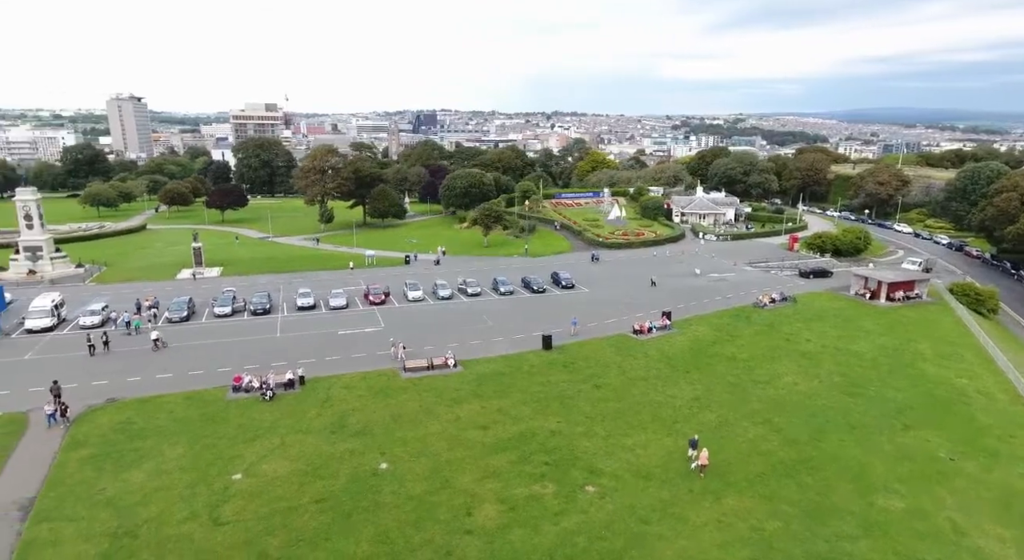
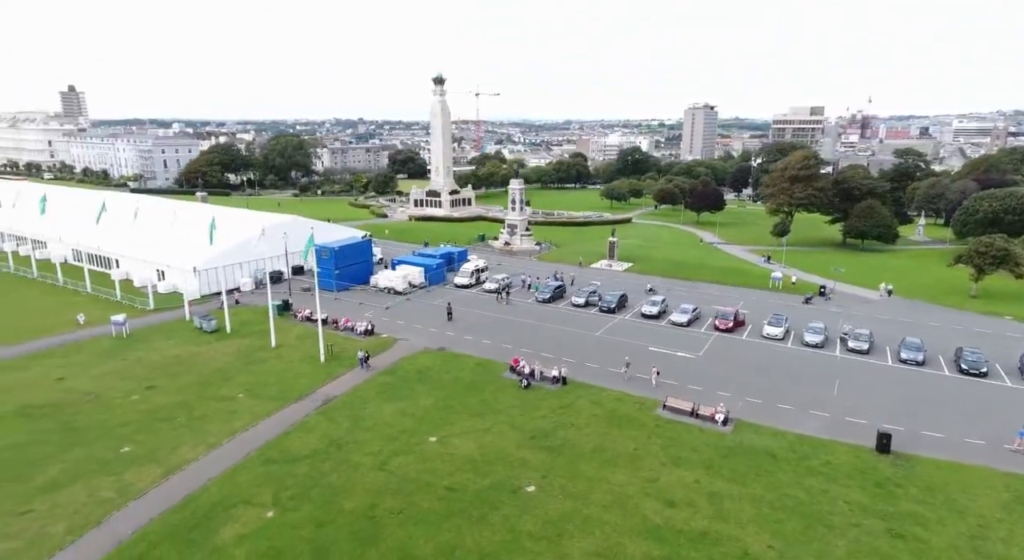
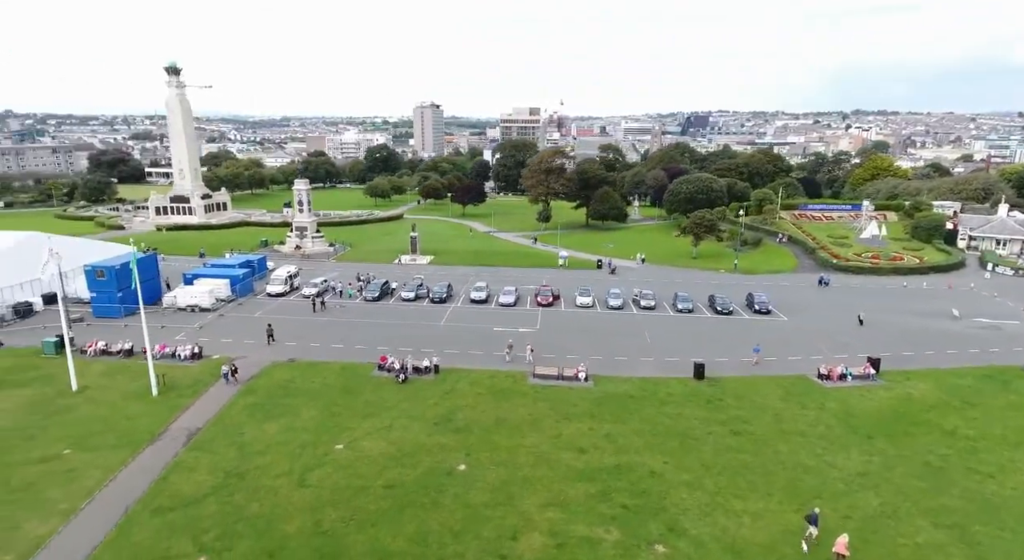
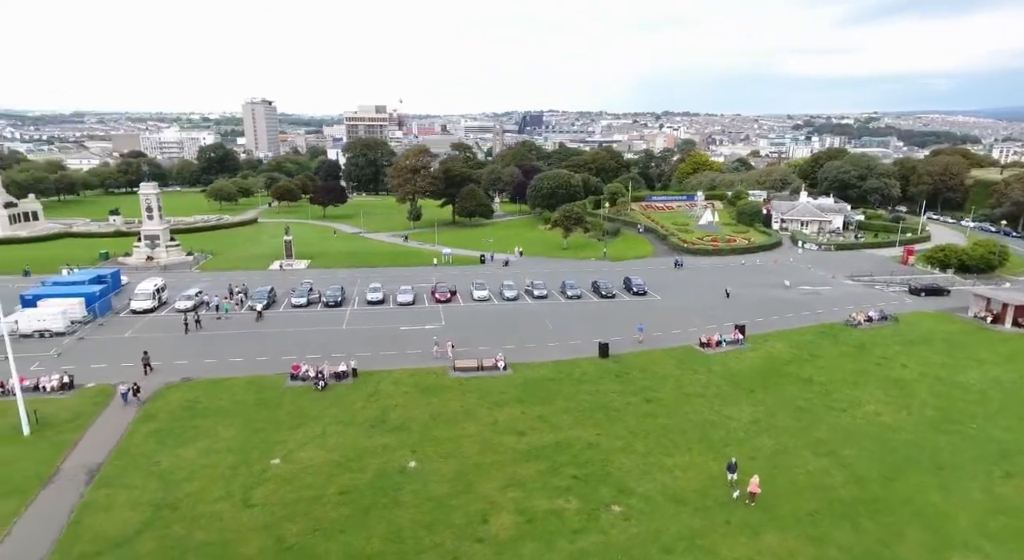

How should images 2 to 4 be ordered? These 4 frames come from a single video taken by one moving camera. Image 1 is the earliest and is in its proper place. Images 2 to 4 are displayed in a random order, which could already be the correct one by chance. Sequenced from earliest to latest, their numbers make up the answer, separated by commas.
4, 3, 2
